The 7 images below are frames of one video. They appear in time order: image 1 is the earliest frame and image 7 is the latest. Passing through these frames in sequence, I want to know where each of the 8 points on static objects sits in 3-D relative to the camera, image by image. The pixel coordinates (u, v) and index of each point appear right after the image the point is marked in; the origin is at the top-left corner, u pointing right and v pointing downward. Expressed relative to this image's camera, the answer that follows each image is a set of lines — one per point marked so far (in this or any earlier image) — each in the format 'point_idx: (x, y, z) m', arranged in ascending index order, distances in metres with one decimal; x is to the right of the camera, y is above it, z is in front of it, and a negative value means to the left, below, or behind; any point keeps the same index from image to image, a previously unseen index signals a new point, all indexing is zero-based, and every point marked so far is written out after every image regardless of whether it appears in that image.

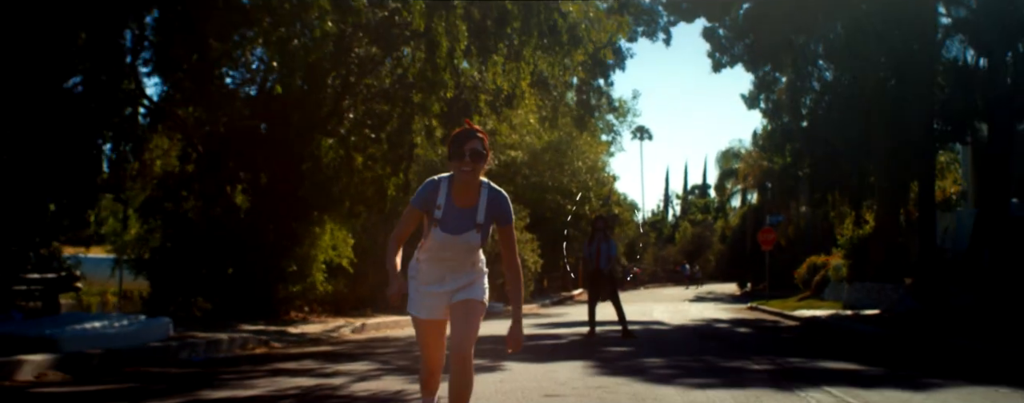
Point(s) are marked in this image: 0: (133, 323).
0: (-4.8, -1.5, +9.6) m
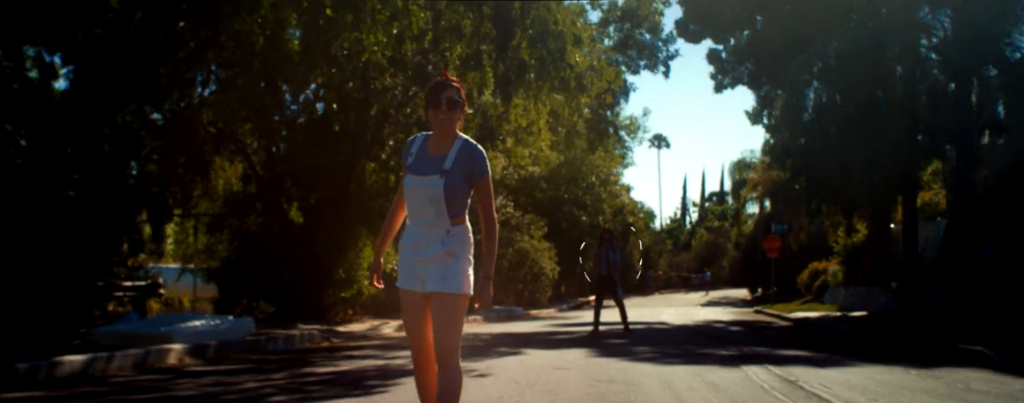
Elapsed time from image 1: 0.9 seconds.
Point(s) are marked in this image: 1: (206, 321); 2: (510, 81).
0: (-4.6, -1.9, +12.1) m
1: (-4.8, -1.8, +11.9) m
2: (-0.1, +2.0, +13.7) m
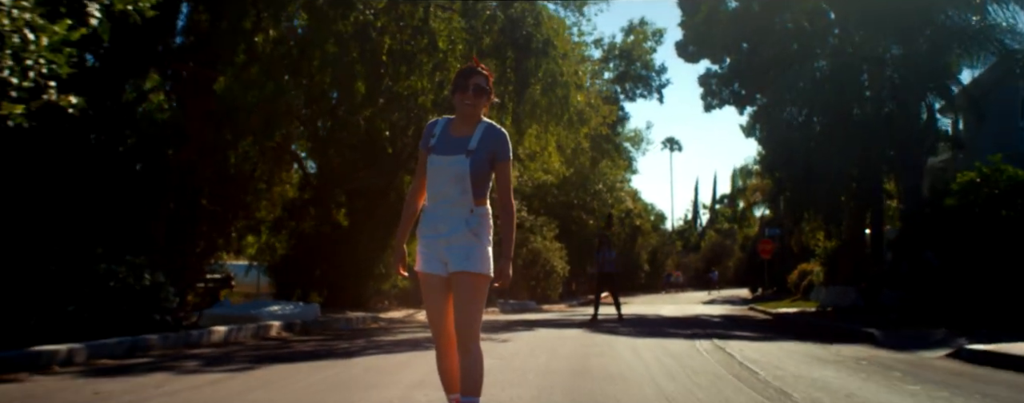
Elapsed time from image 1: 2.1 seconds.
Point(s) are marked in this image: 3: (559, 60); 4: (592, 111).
0: (-4.3, -2.1, +15.6) m
1: (-4.5, -2.0, +15.4) m
2: (+0.3, +1.8, +17.1) m
3: (+0.9, +2.9, +16.7) m
4: (+1.8, +2.1, +18.9) m
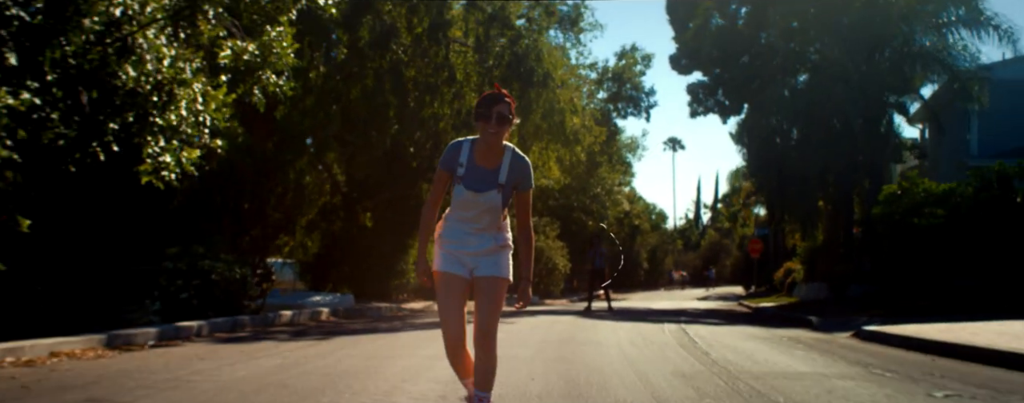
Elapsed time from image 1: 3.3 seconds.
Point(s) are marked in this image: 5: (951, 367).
0: (-4.2, -2.3, +18.6) m
1: (-4.4, -2.2, +18.3) m
2: (+0.4, +1.6, +20.0) m
3: (+1.1, +2.7, +19.6) m
4: (+2.0, +1.9, +21.8) m
5: (+4.4, -1.7, +7.9) m
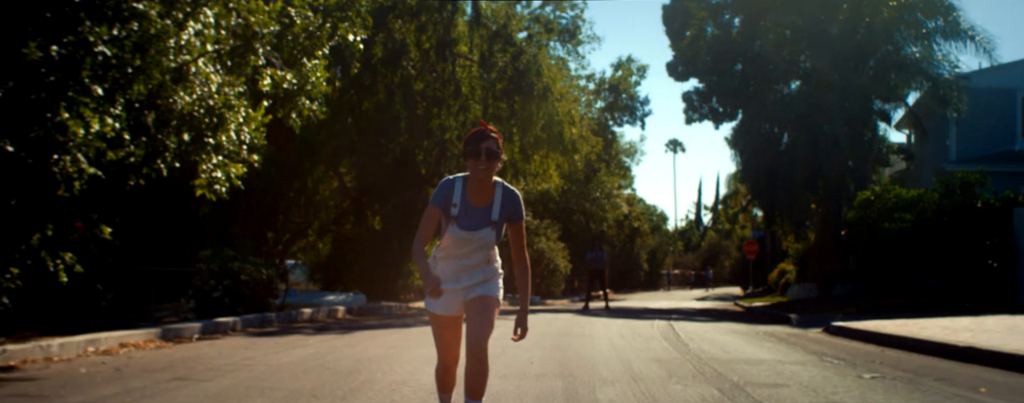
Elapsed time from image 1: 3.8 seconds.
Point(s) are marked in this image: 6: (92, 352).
0: (-4.1, -2.4, +19.8) m
1: (-4.3, -2.3, +19.6) m
2: (+0.5, +1.5, +21.3) m
3: (+1.1, +2.6, +20.9) m
4: (+2.0, +1.8, +23.1) m
5: (+4.4, -1.8, +9.1) m
6: (-4.3, -1.6, +8.2) m
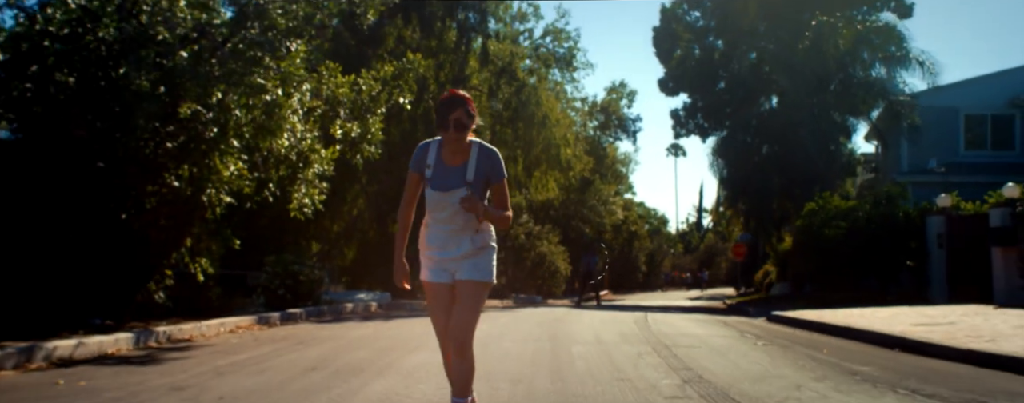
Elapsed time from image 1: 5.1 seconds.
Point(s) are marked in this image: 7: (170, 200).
0: (-4.0, -2.7, +23.3) m
1: (-4.2, -2.7, +23.0) m
2: (+0.6, +1.1, +24.7) m
3: (+1.2, +2.3, +24.3) m
4: (+2.2, +1.4, +26.5) m
5: (+4.5, -2.1, +12.5) m
6: (-4.2, -1.9, +11.6) m
7: (-4.8, 0.0, +10.9) m
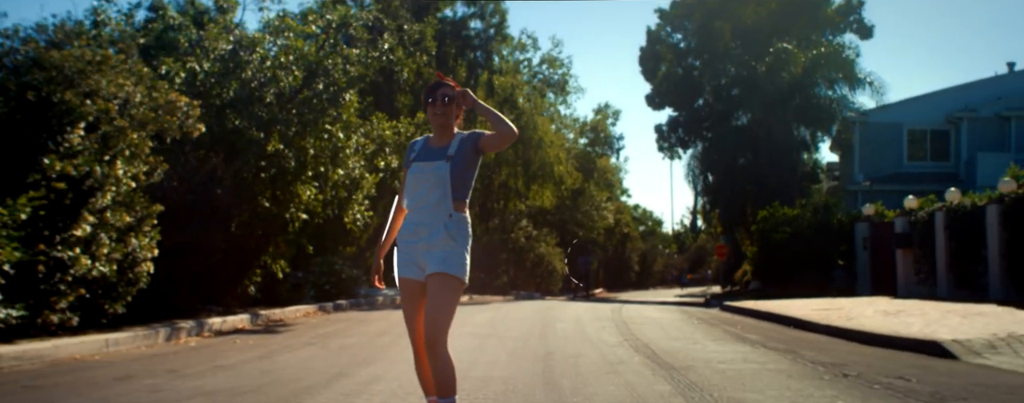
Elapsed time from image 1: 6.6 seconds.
0: (-3.9, -3.1, +27.3) m
1: (-4.1, -3.0, +27.0) m
2: (+0.6, +0.8, +28.7) m
3: (+1.3, +1.9, +28.3) m
4: (+2.2, +1.1, +30.5) m
5: (+4.5, -2.4, +16.5) m
6: (-4.2, -2.2, +15.6) m
7: (-4.7, -0.3, +14.9) m
